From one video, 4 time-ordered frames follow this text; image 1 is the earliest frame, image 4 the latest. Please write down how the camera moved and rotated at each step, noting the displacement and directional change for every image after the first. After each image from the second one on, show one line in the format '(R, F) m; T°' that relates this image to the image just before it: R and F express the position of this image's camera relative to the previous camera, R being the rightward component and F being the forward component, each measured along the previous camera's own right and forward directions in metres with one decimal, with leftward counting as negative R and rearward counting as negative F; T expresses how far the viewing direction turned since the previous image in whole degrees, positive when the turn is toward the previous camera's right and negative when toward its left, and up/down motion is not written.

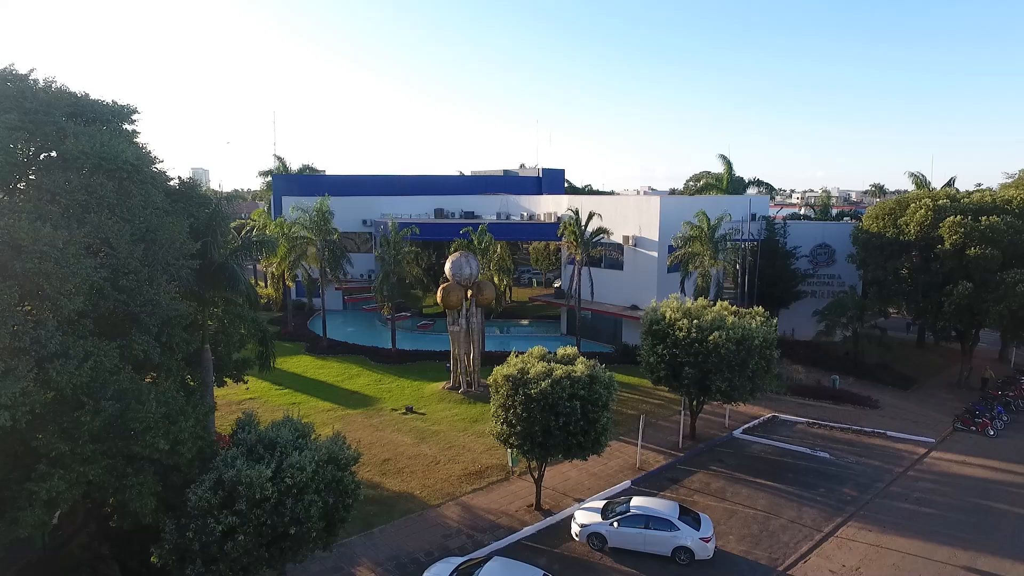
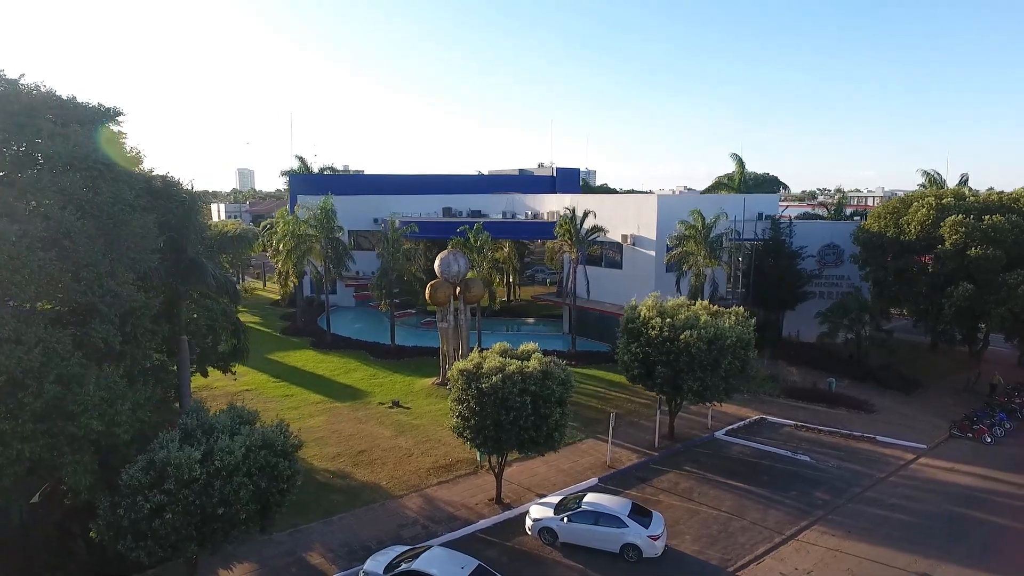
(+2.1, -0.2) m; -4°
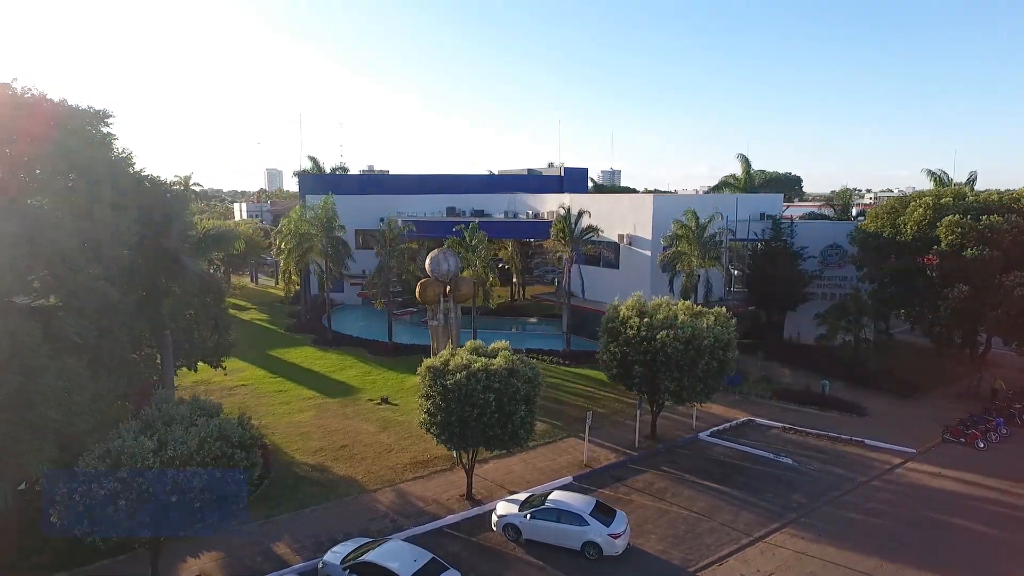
(+1.5, -0.1) m; -2°
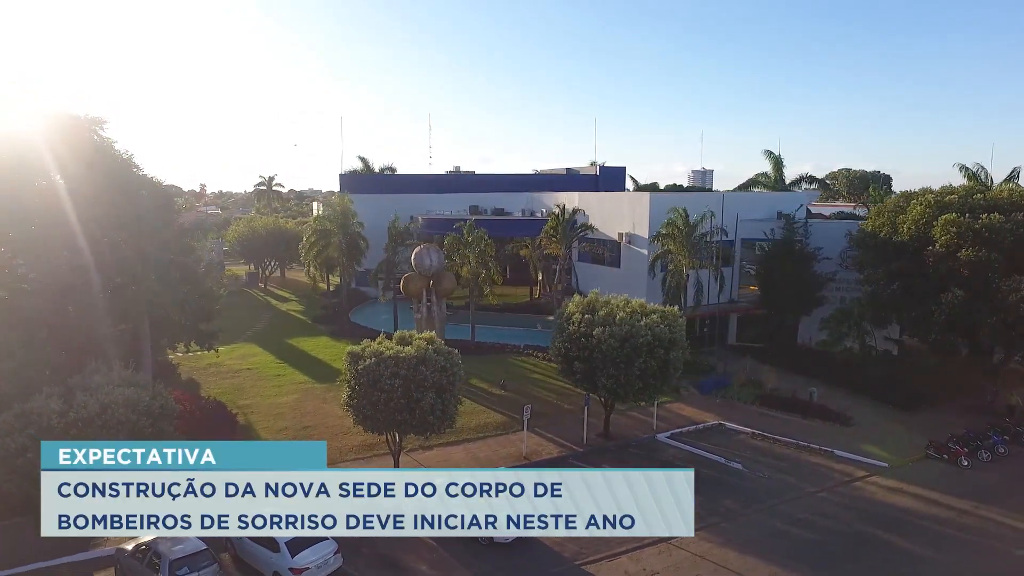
(+4.6, -0.1) m; -8°
